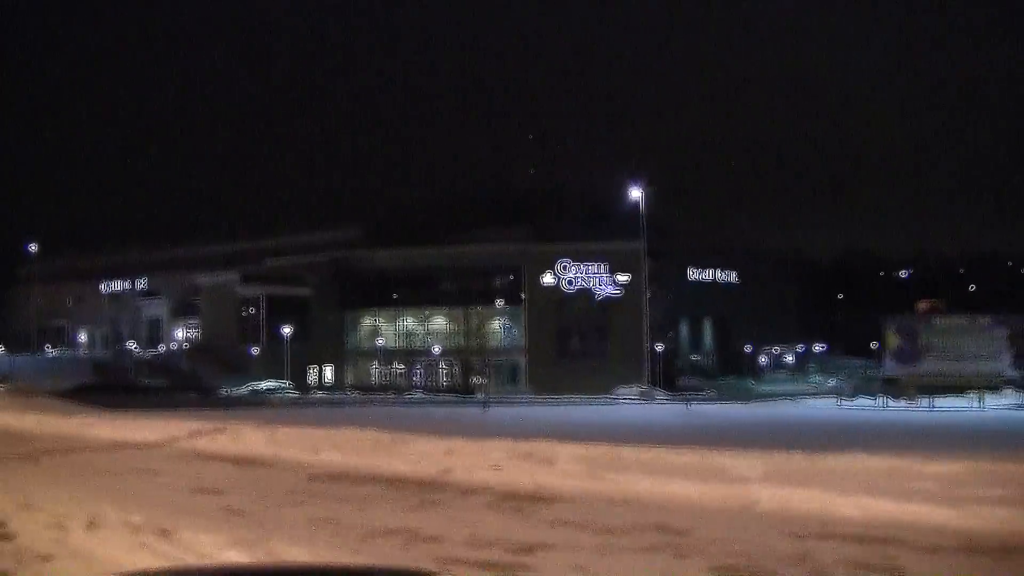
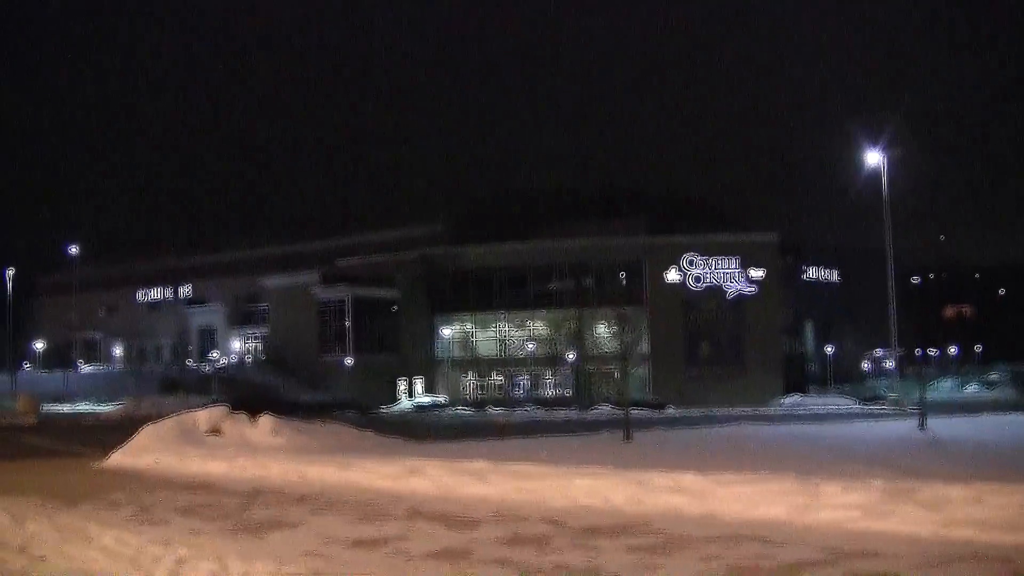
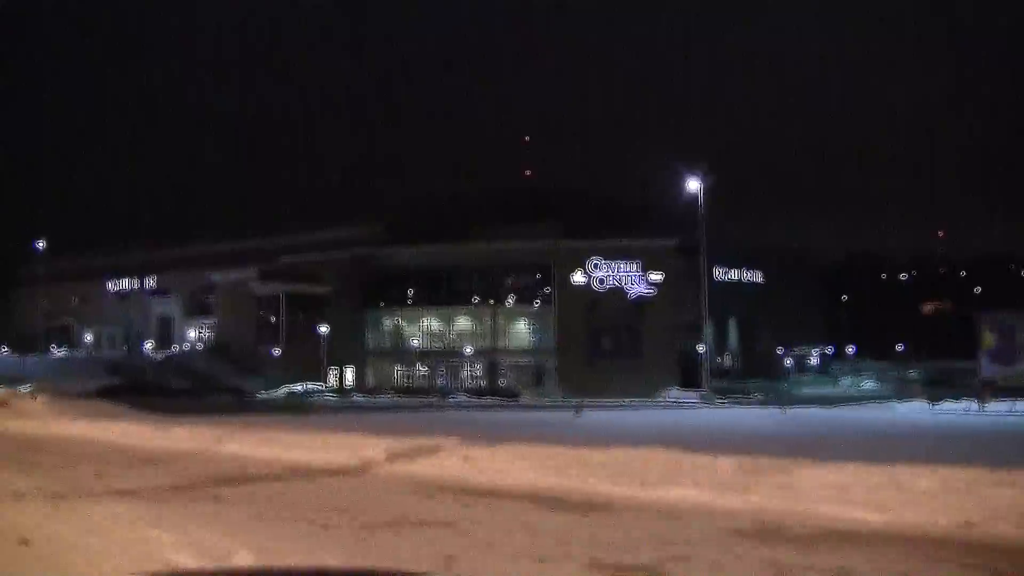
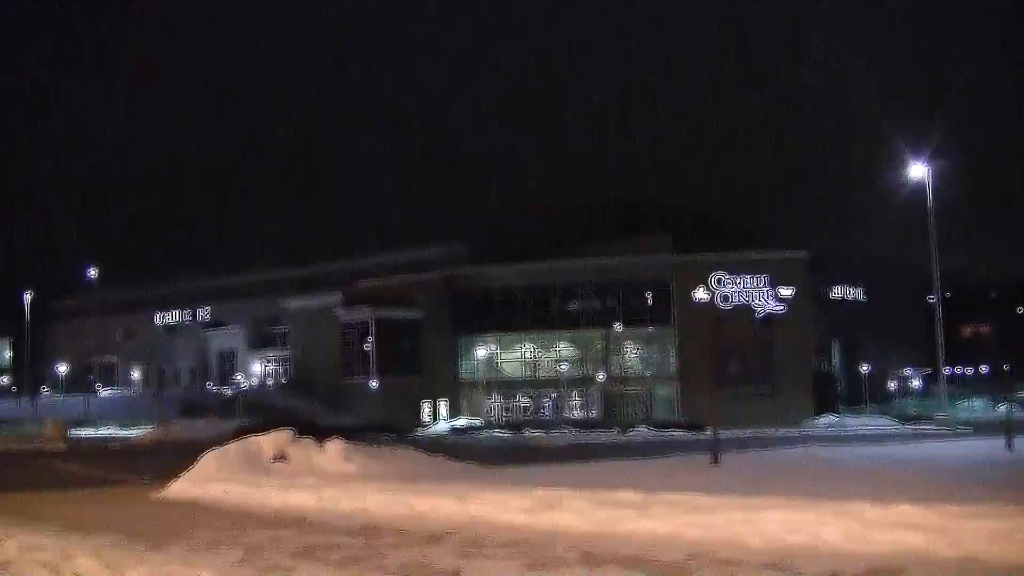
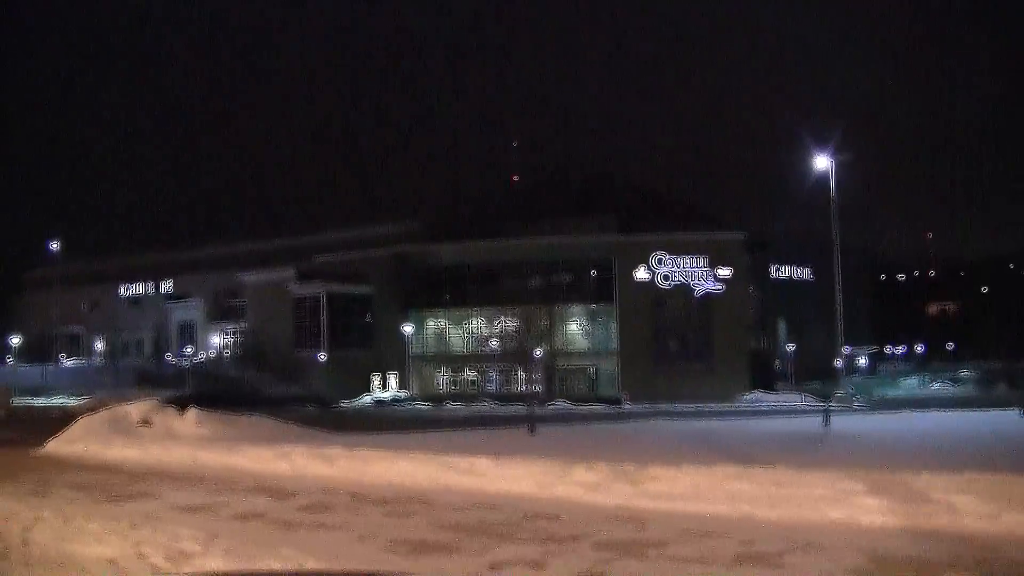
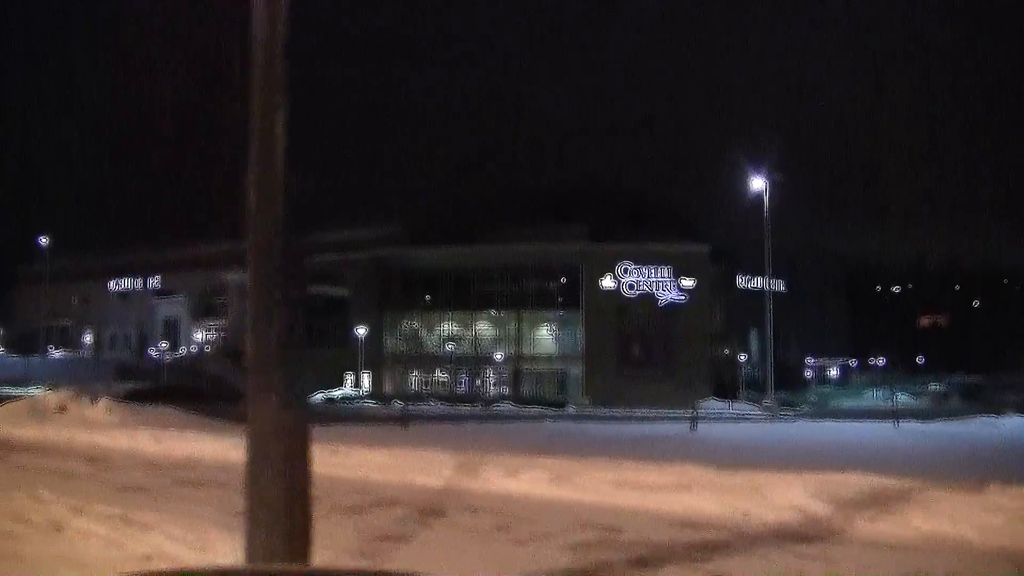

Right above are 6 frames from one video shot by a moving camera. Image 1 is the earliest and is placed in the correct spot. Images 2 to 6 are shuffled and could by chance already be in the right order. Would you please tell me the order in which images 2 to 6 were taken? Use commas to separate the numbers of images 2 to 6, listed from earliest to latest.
3, 6, 5, 2, 4
